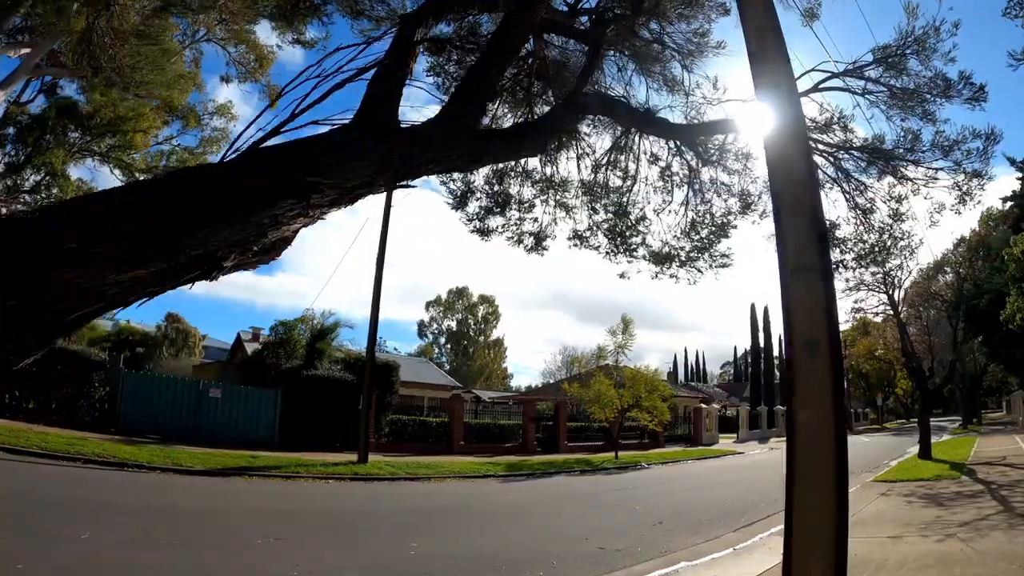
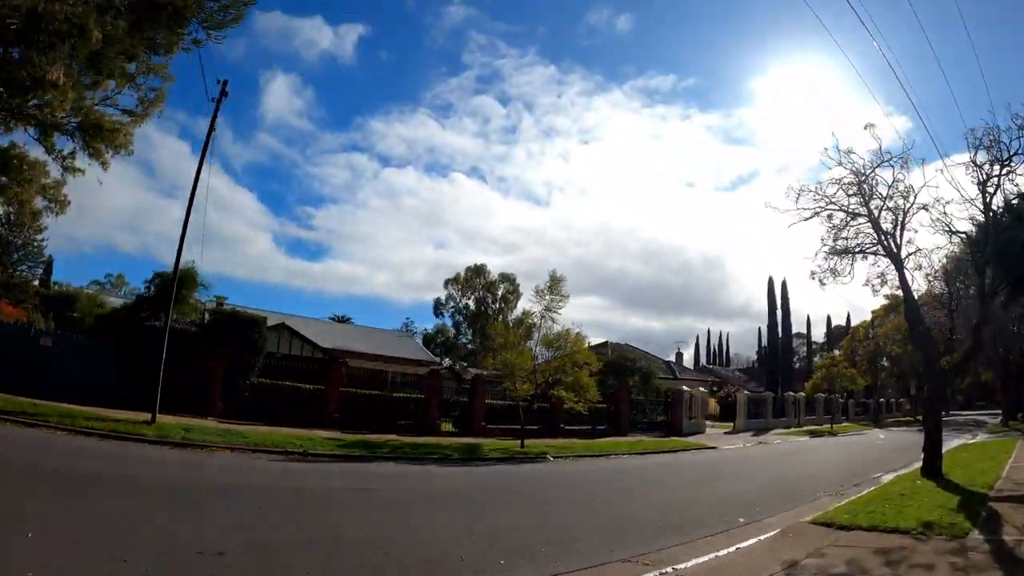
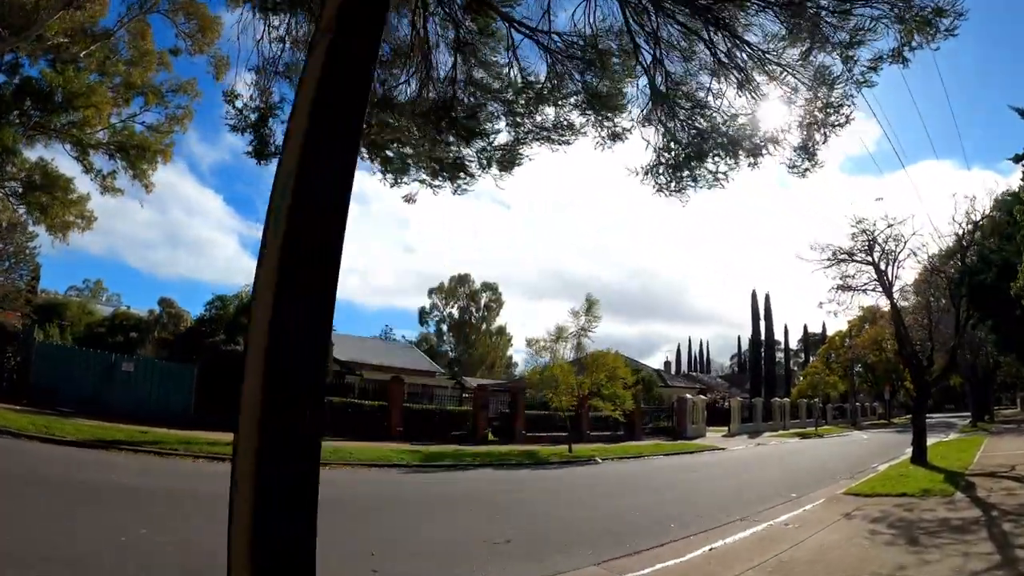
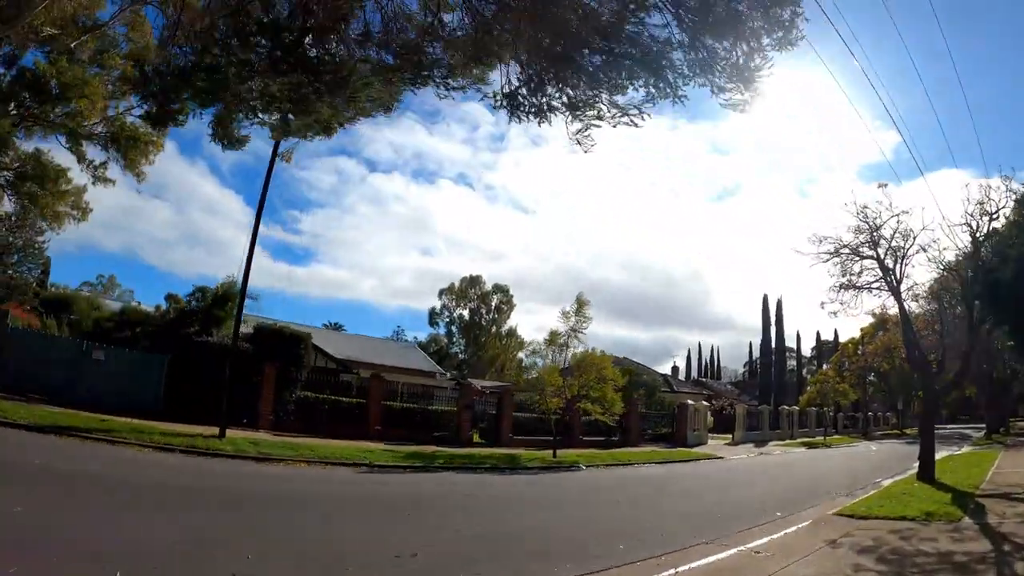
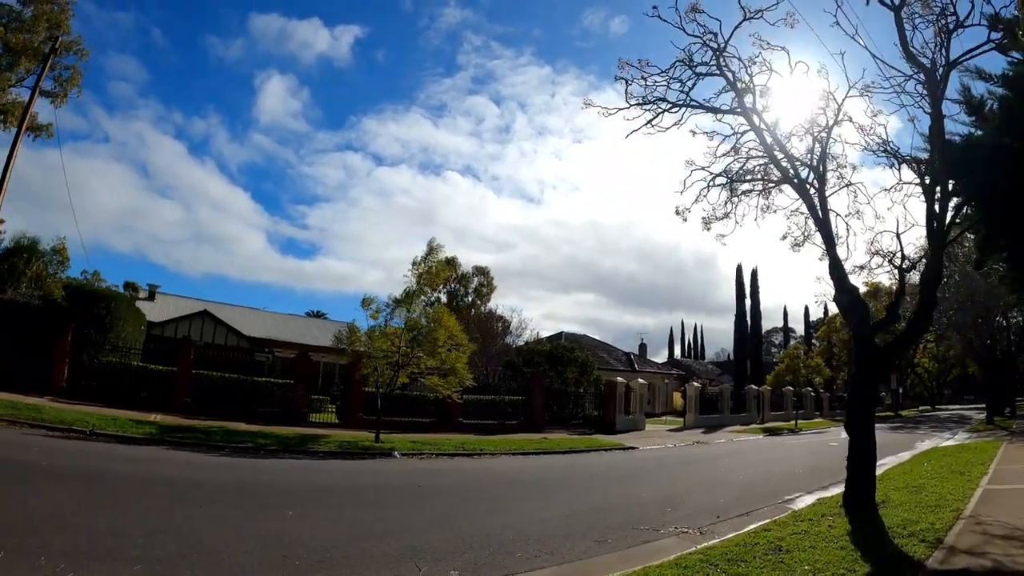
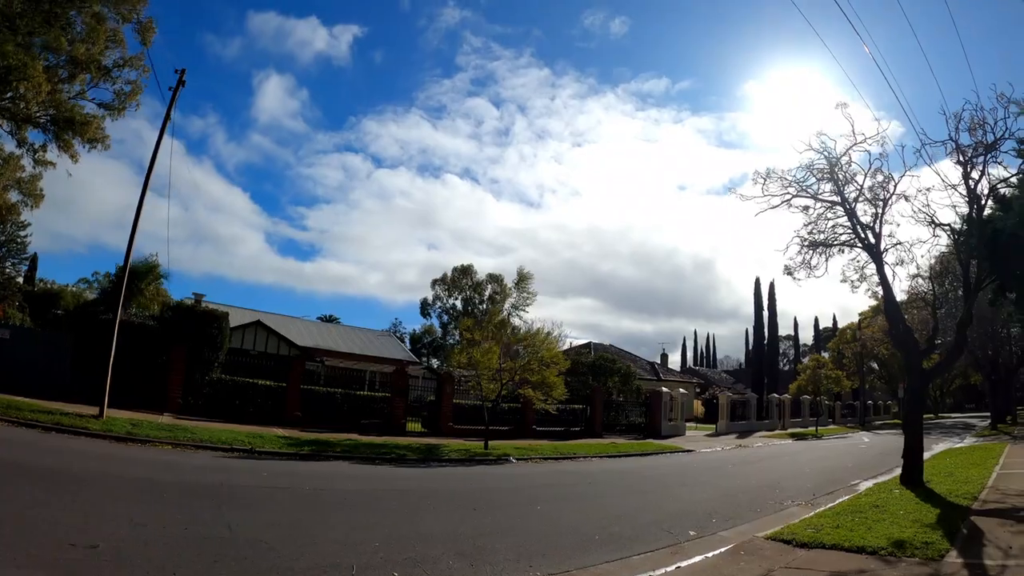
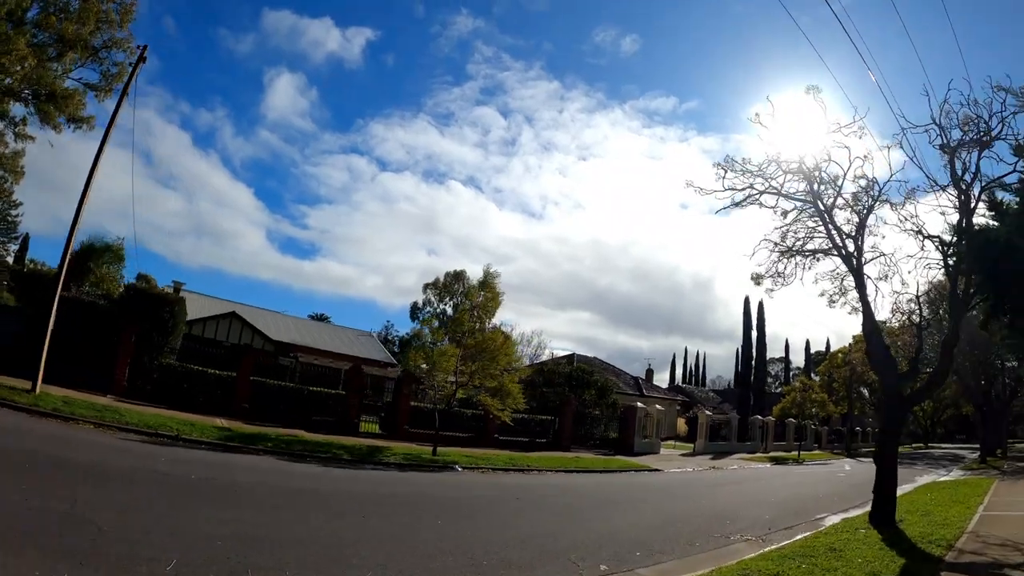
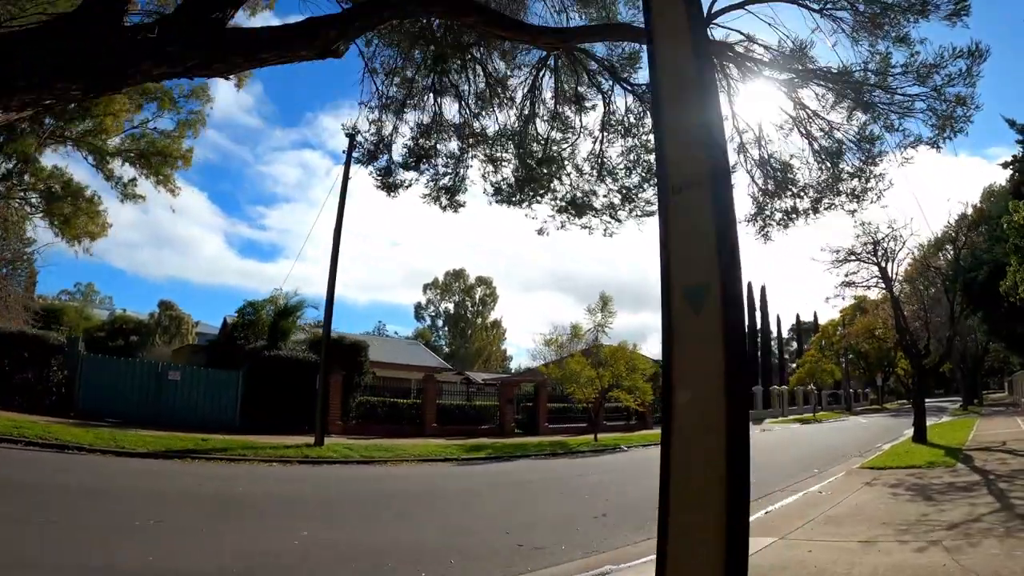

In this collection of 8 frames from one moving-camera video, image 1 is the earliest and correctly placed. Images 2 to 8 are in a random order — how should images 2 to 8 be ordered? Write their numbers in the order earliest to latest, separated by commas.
8, 3, 4, 2, 6, 7, 5
